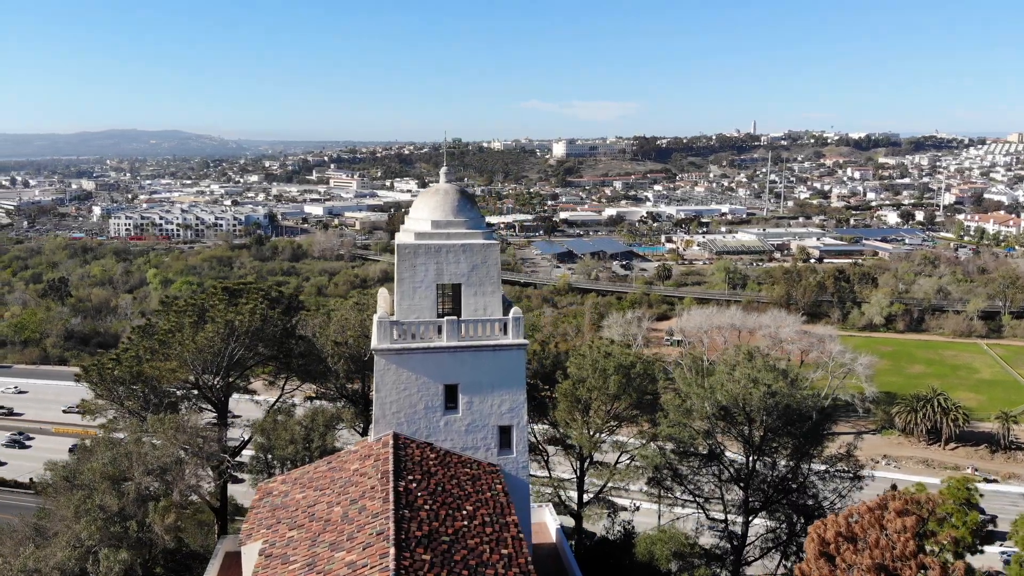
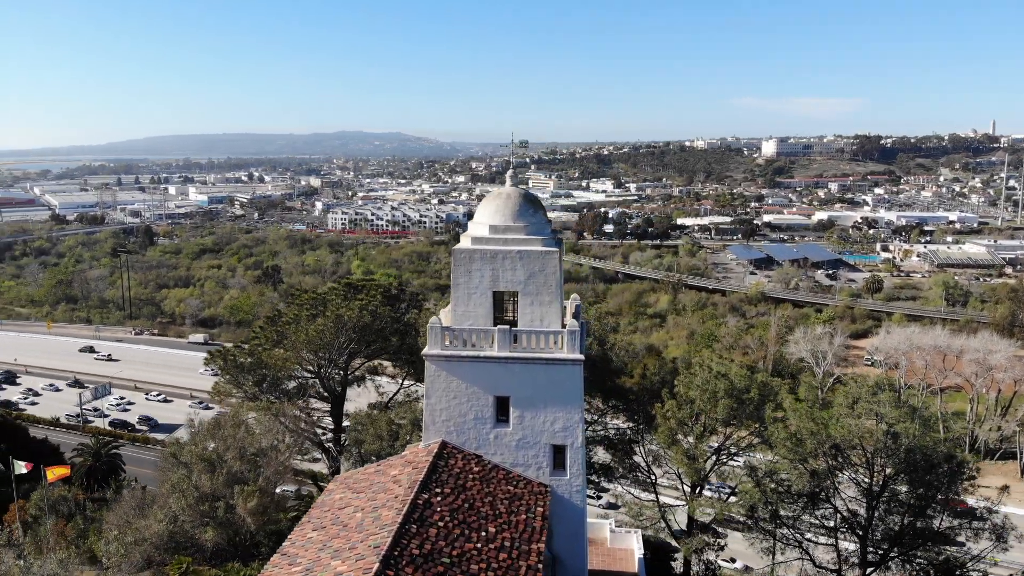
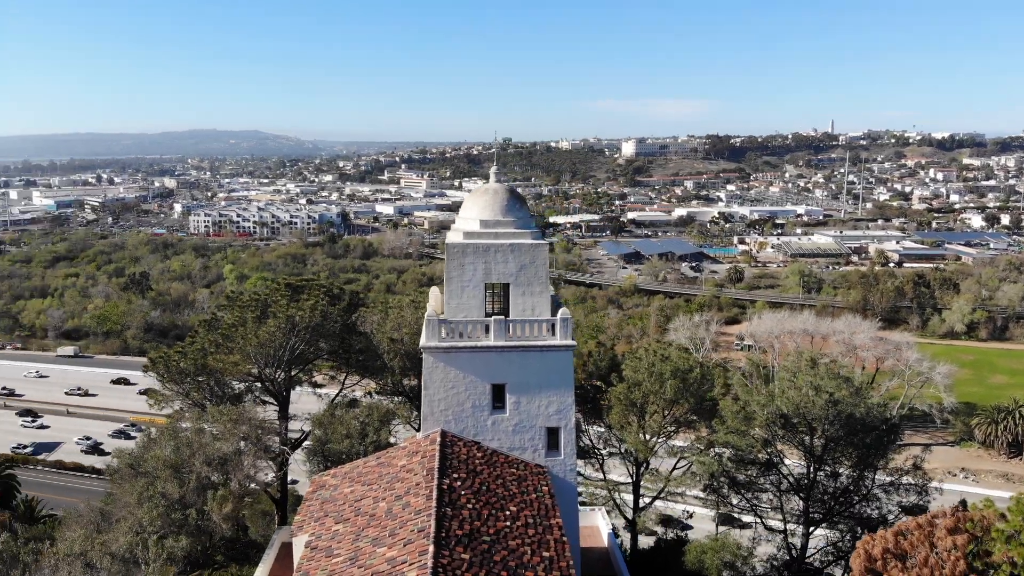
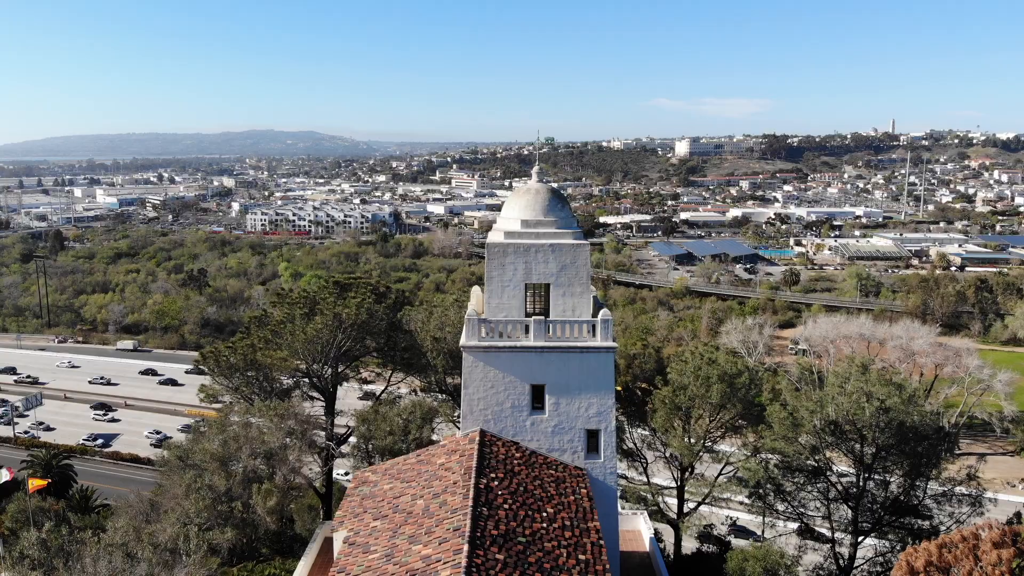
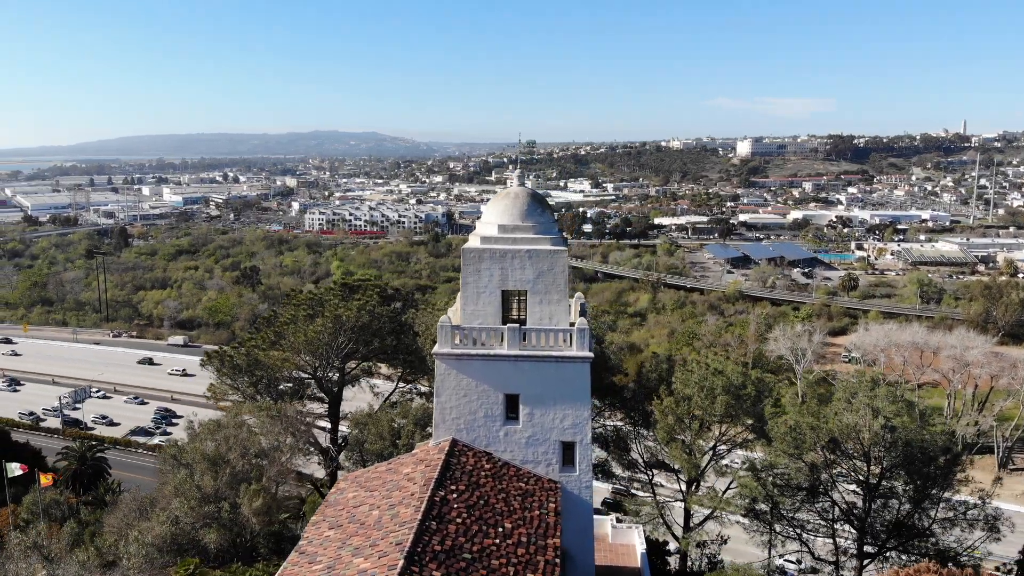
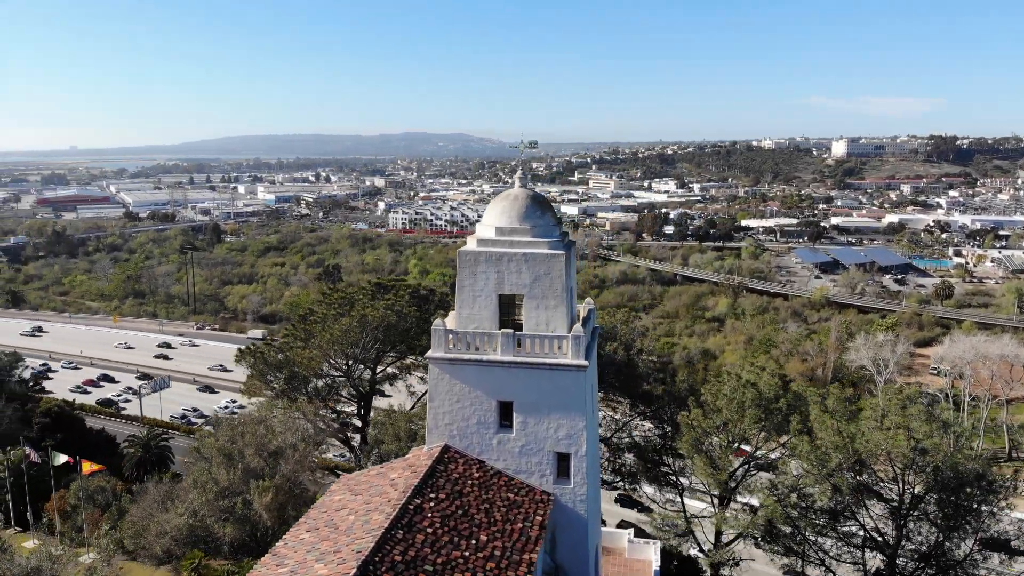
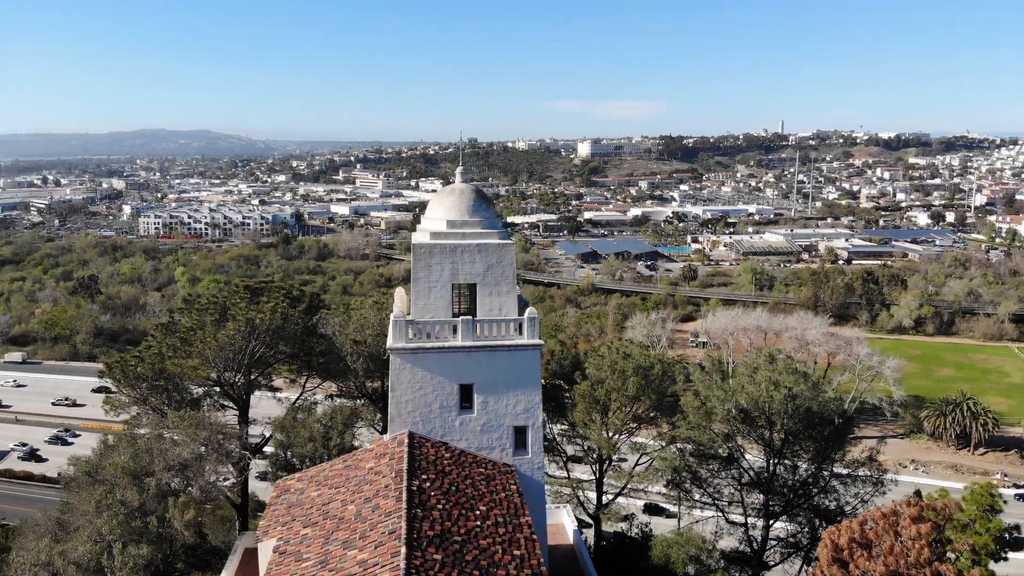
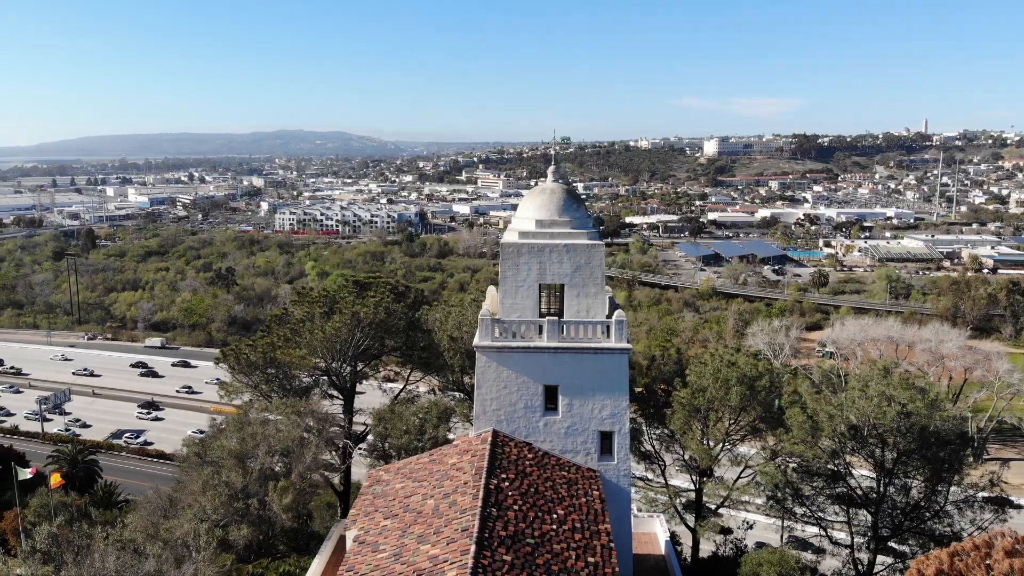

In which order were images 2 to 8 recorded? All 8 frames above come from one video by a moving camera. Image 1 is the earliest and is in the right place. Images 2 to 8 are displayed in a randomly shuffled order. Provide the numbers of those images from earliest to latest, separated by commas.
7, 3, 4, 8, 5, 2, 6
